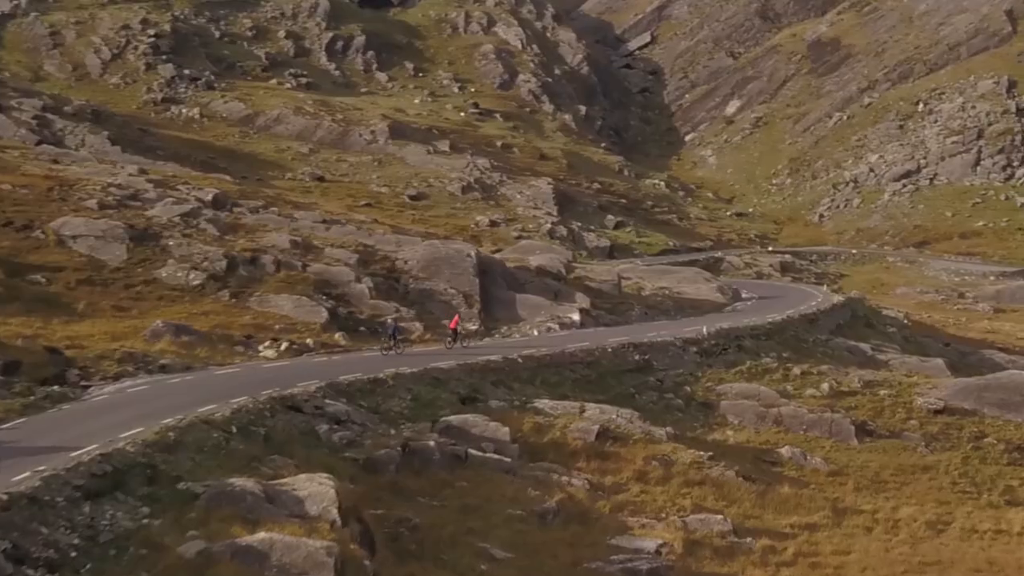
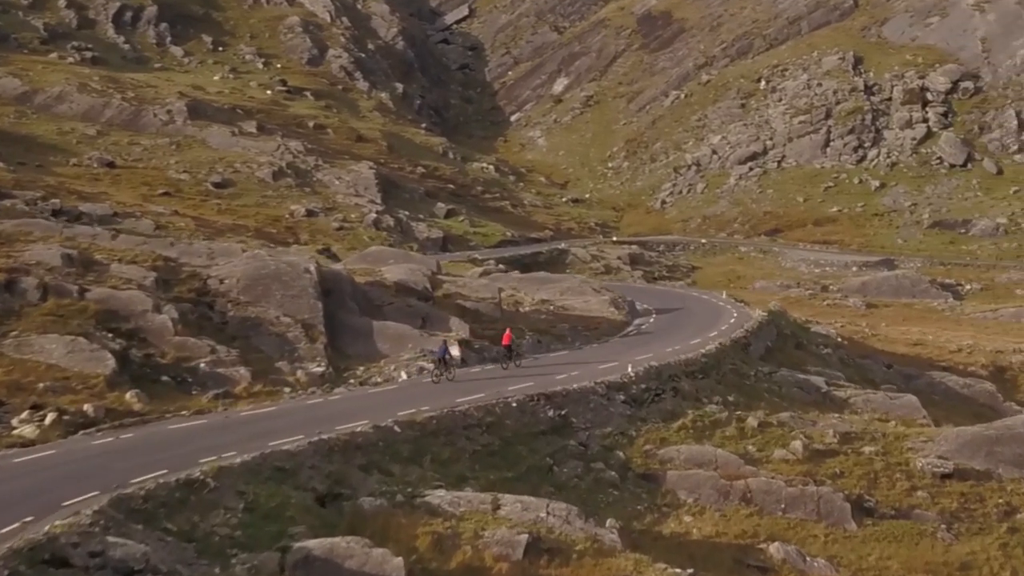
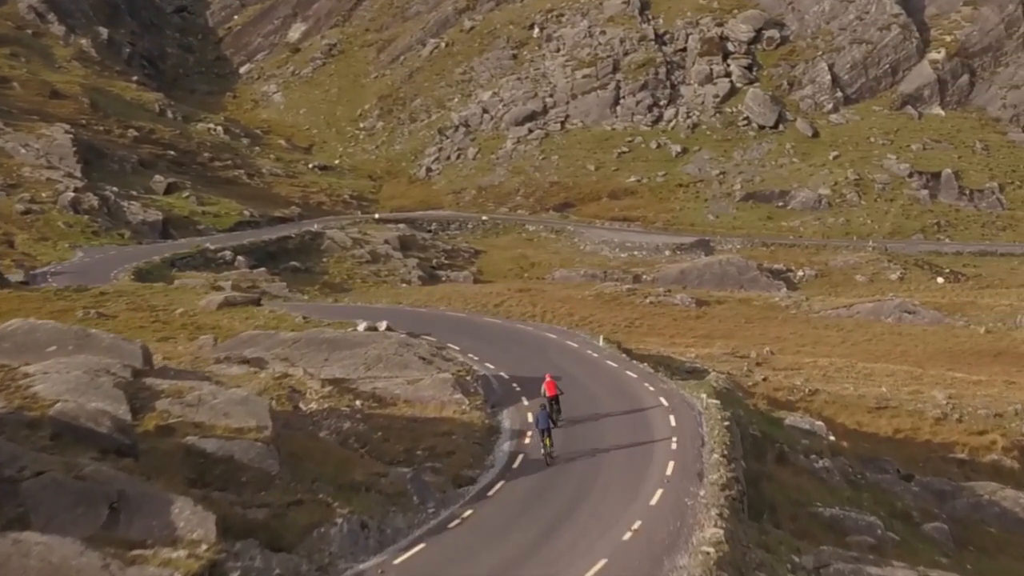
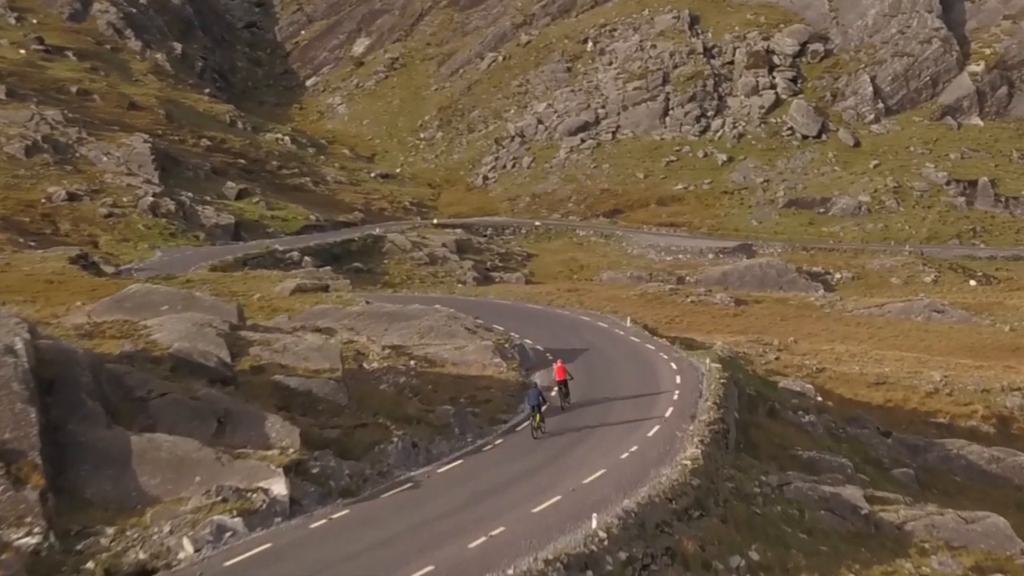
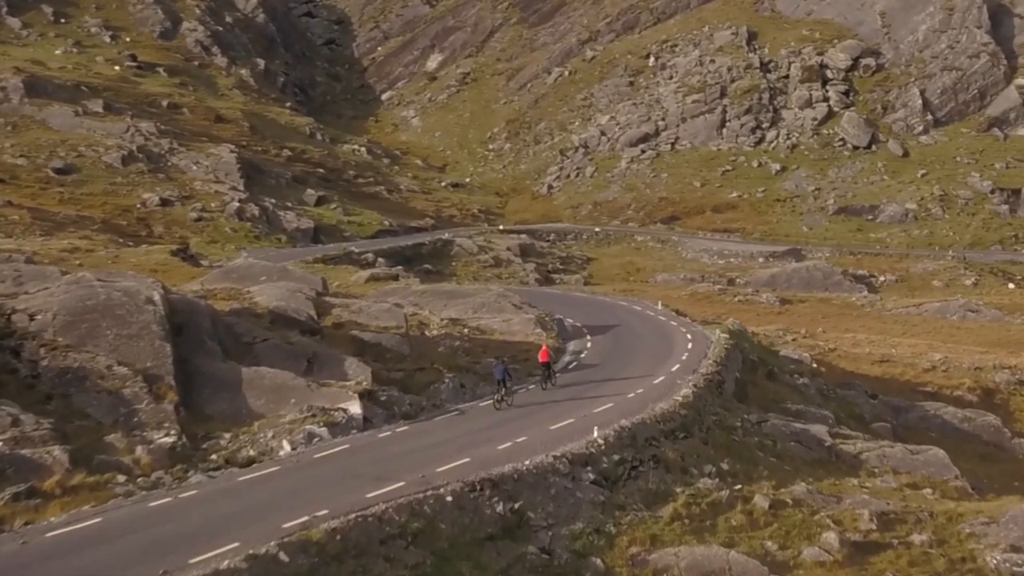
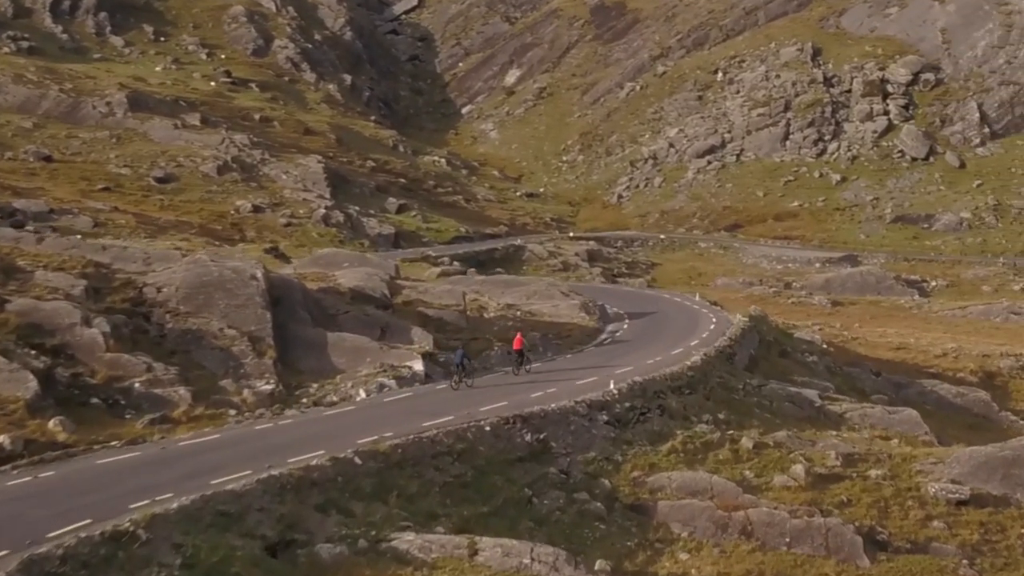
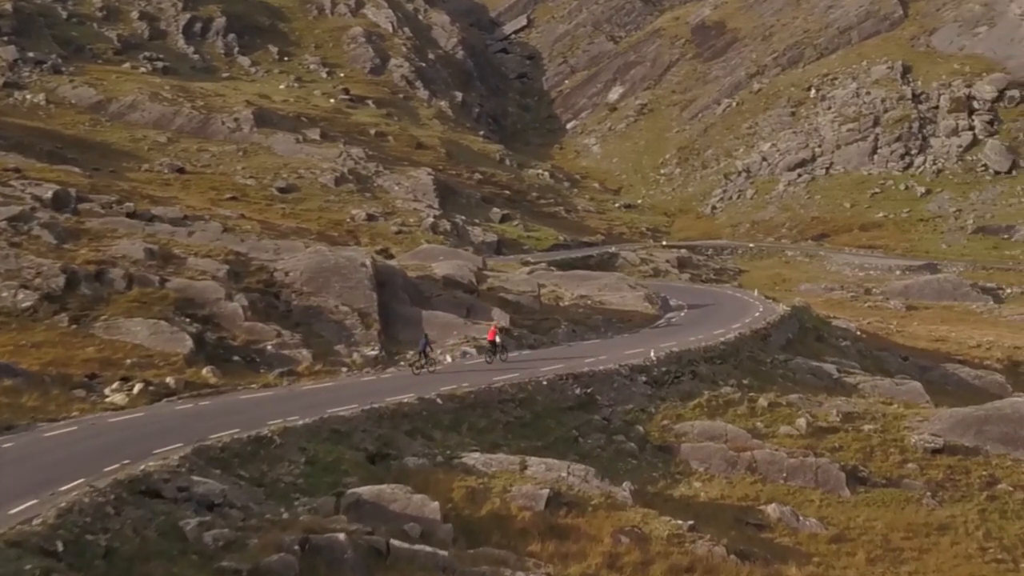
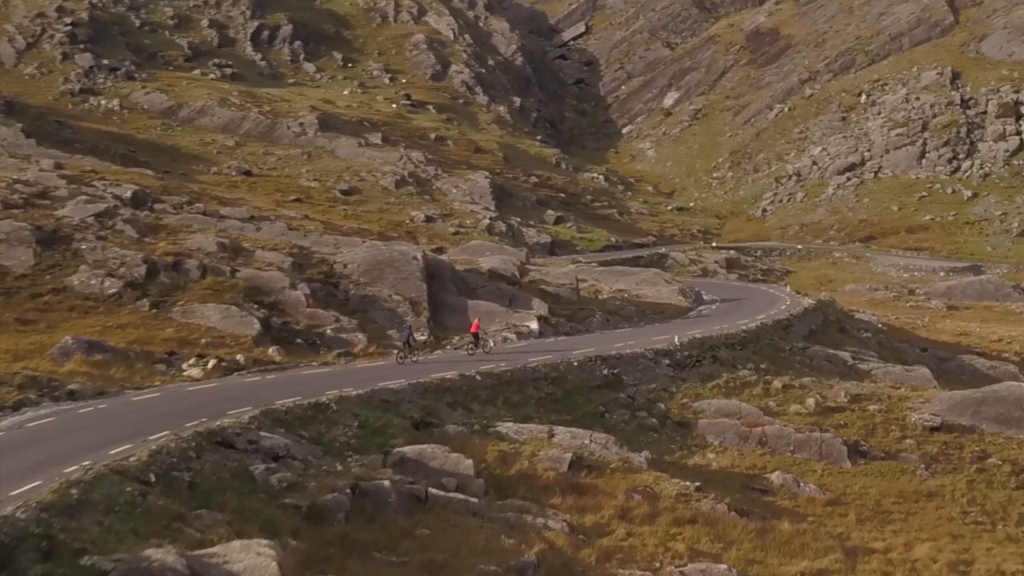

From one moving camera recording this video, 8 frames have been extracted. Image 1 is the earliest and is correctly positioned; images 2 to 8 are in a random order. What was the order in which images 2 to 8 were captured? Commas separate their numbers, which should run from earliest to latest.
8, 7, 2, 6, 5, 4, 3
